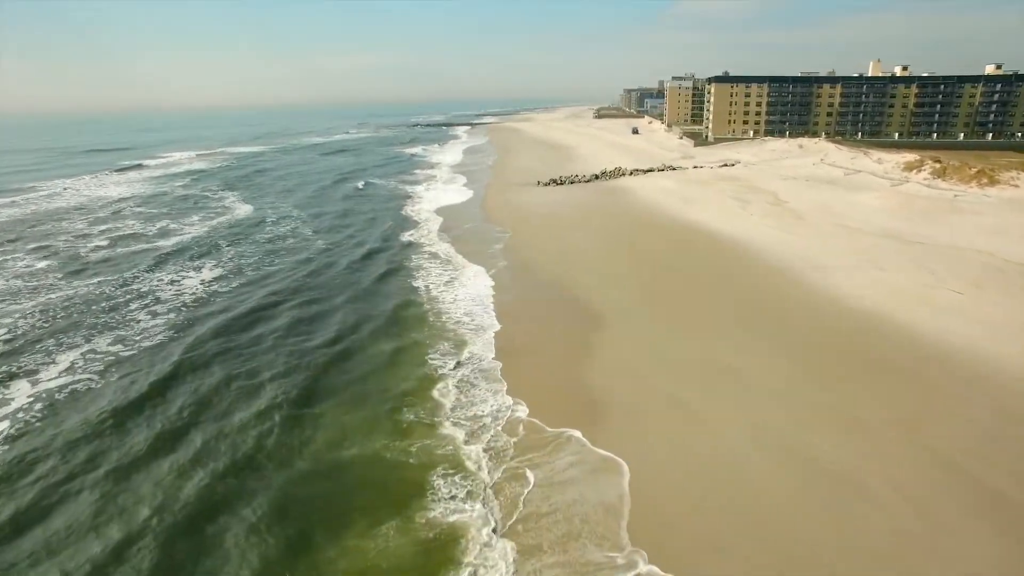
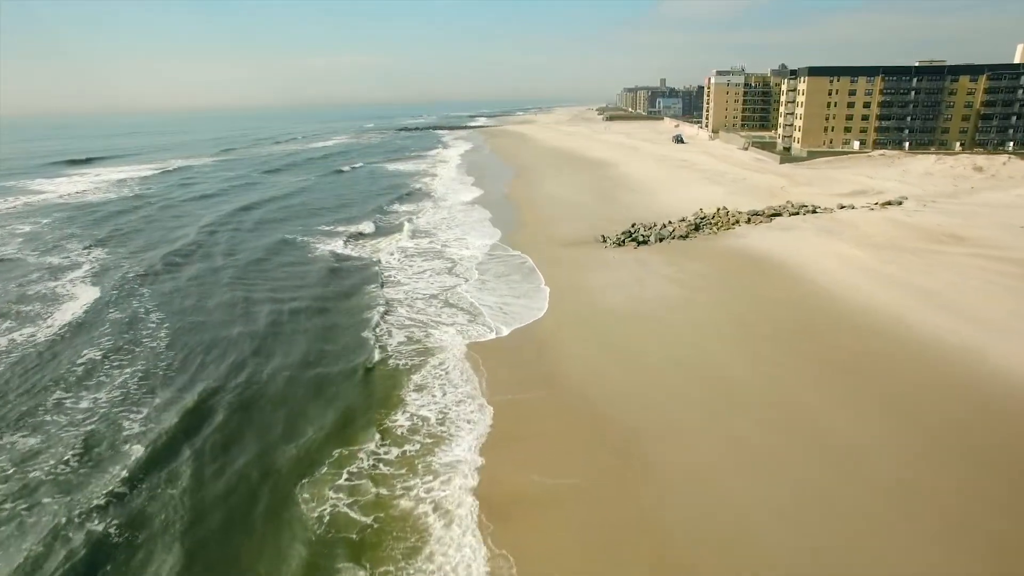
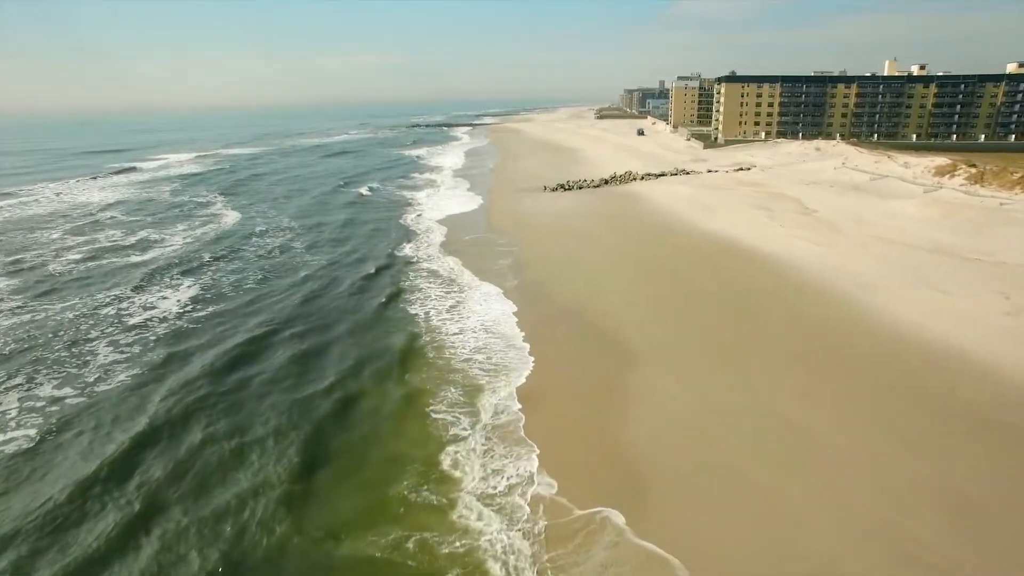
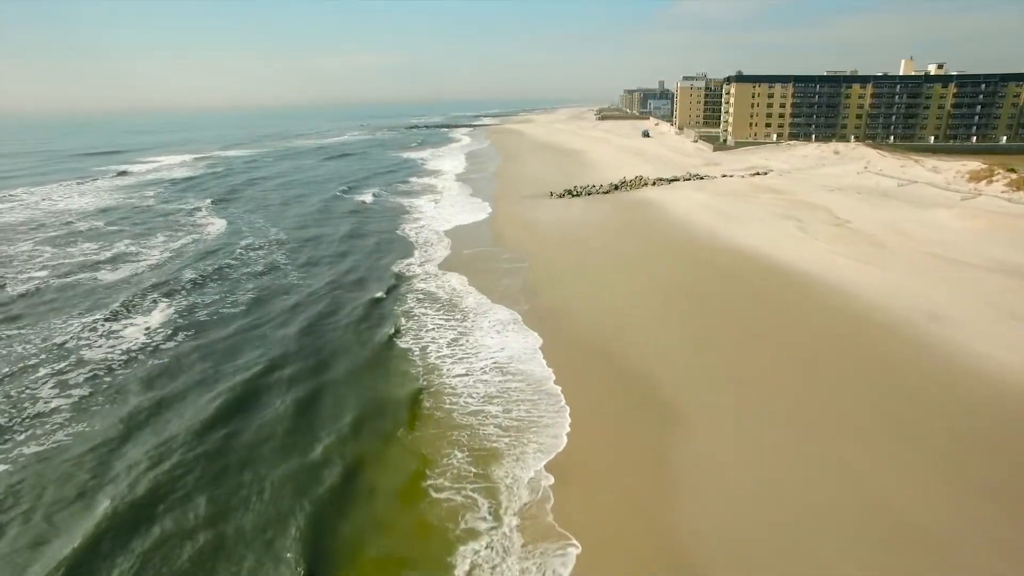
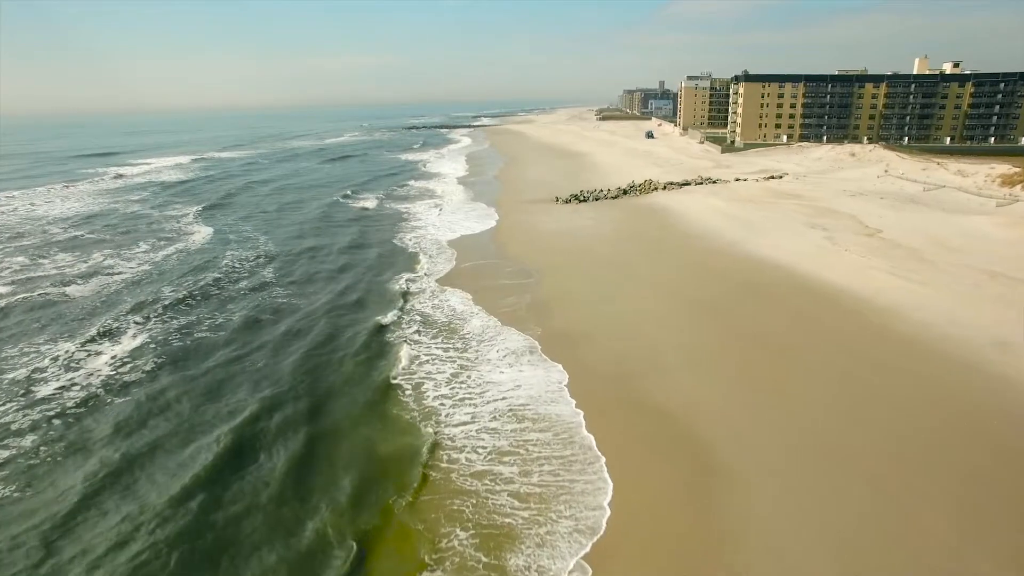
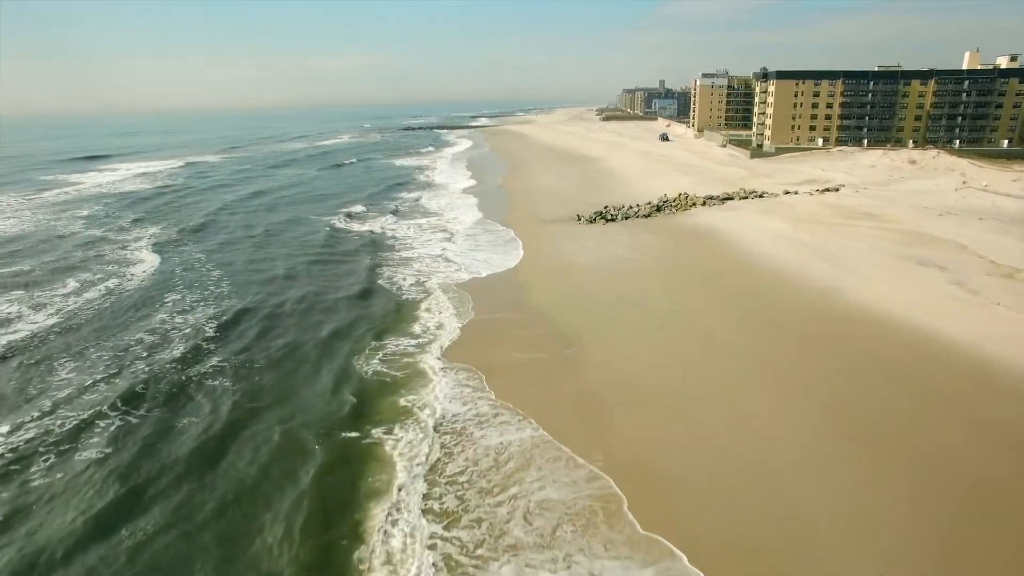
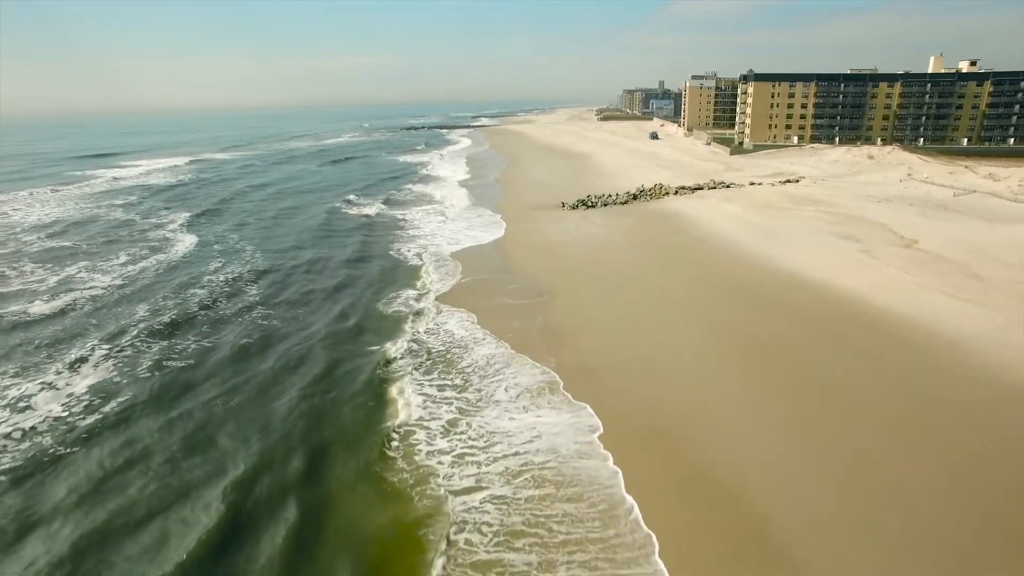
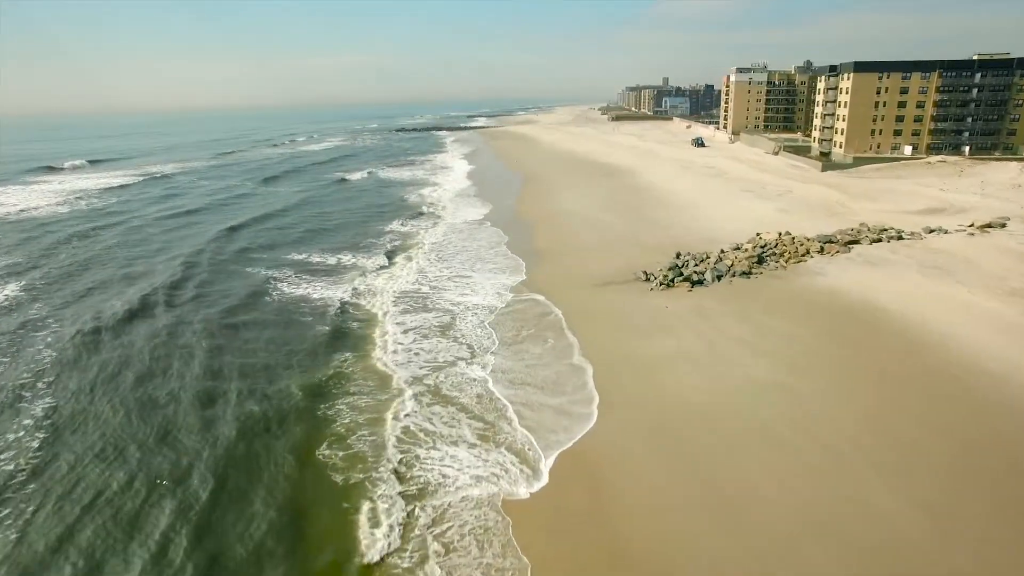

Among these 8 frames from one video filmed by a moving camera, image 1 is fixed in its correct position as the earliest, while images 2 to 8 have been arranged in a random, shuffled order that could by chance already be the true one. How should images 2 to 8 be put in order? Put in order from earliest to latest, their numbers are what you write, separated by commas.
3, 4, 5, 7, 6, 2, 8
